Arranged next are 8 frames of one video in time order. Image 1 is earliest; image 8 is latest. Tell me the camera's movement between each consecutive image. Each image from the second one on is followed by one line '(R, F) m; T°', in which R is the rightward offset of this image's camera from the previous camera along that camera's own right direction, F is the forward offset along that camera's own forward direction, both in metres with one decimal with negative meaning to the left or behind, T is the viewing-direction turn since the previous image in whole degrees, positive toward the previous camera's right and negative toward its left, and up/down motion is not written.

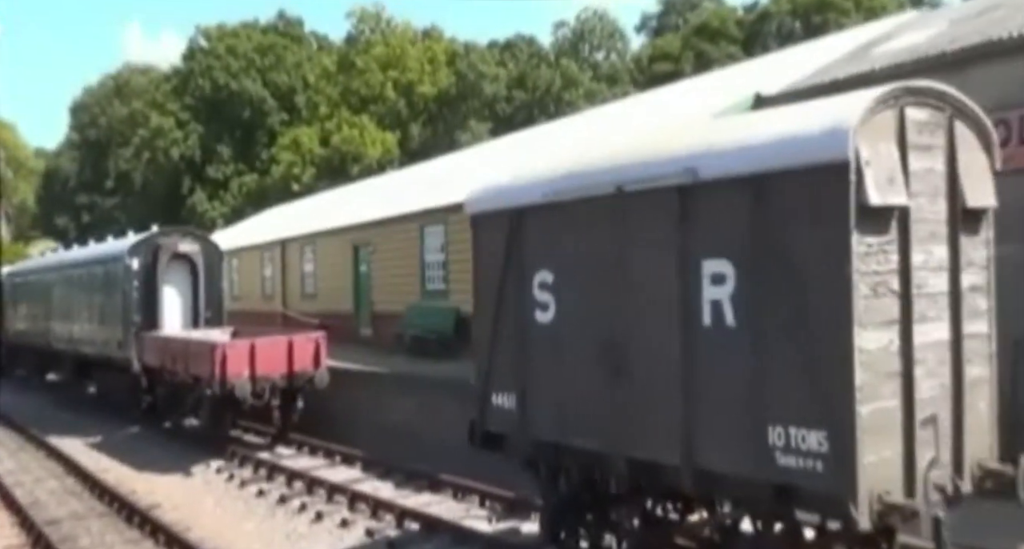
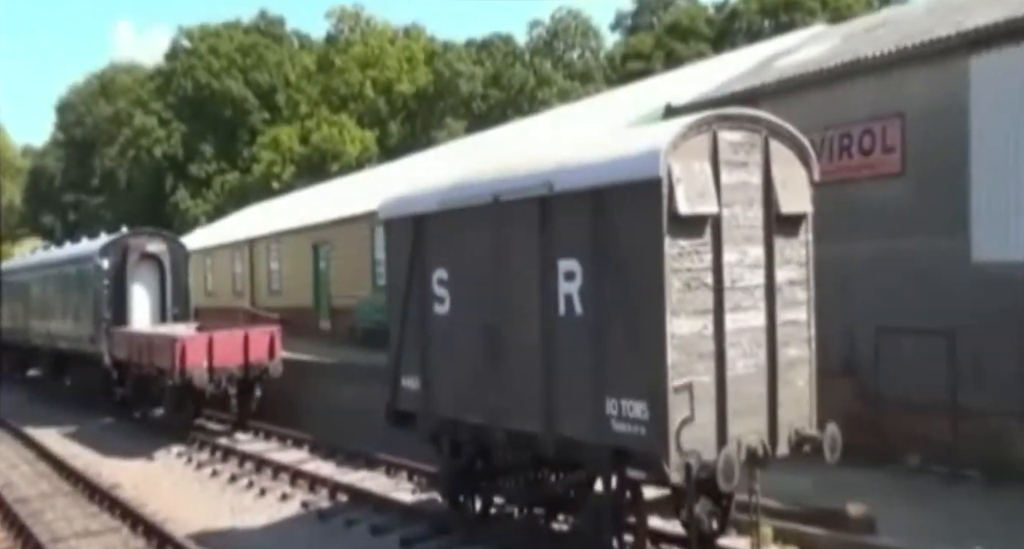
(+1.0, -1.2) m; 0°
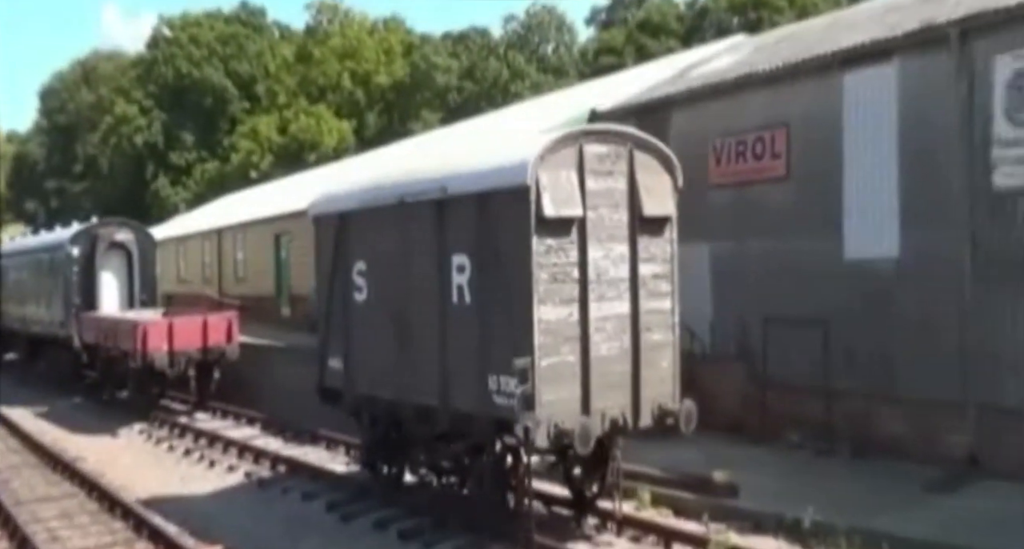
(+0.9, -1.2) m; +1°
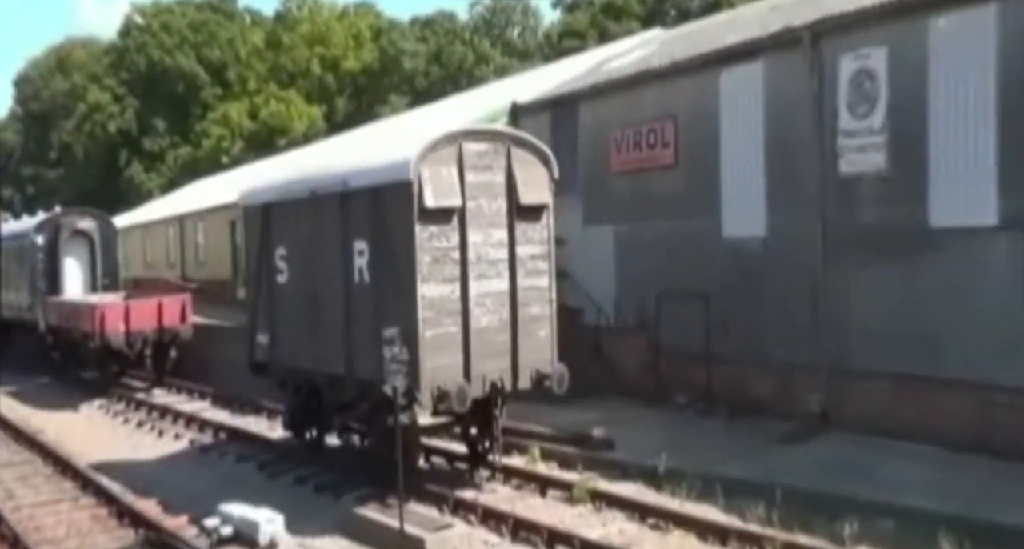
(+1.1, -1.3) m; +1°
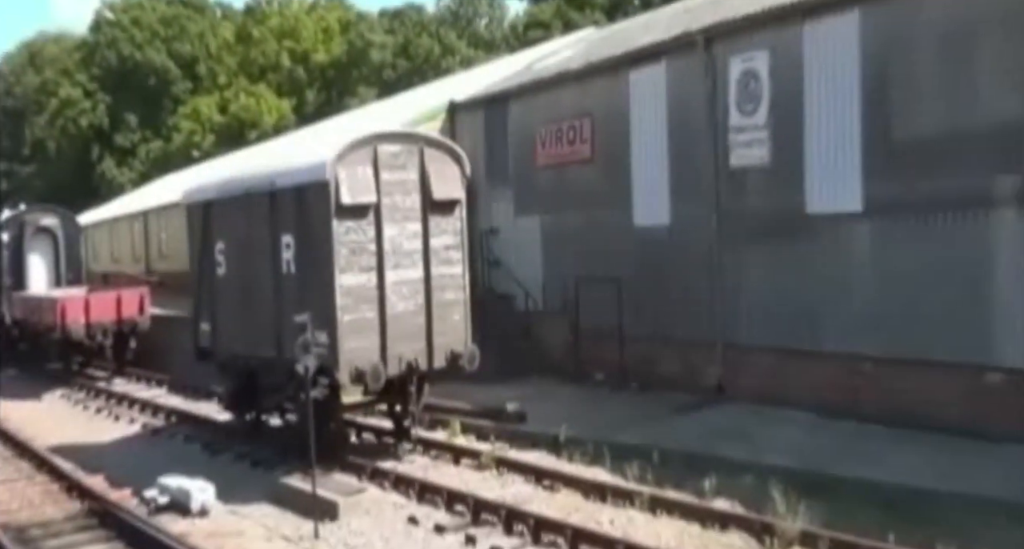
(+0.9, -1.0) m; +1°
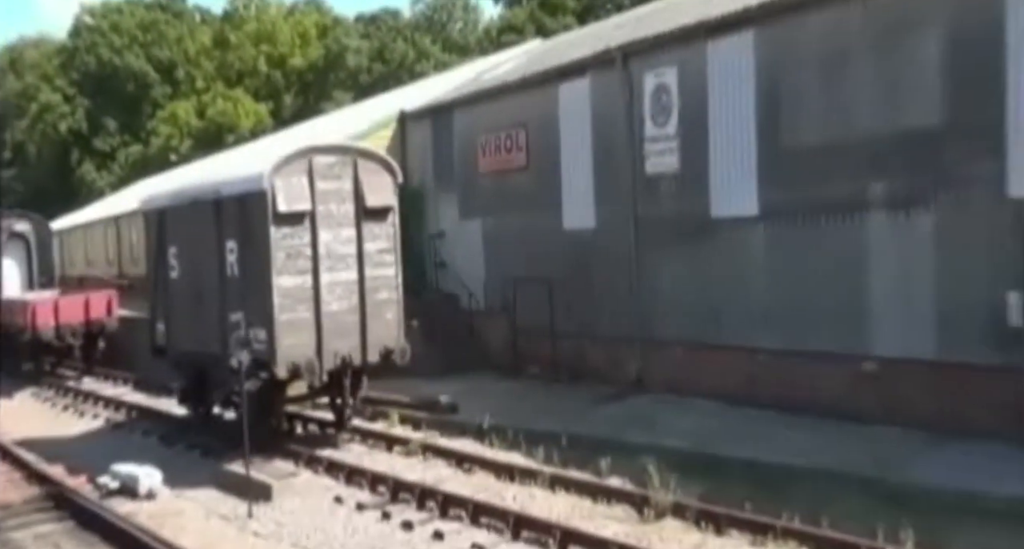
(+0.8, -1.0) m; +1°
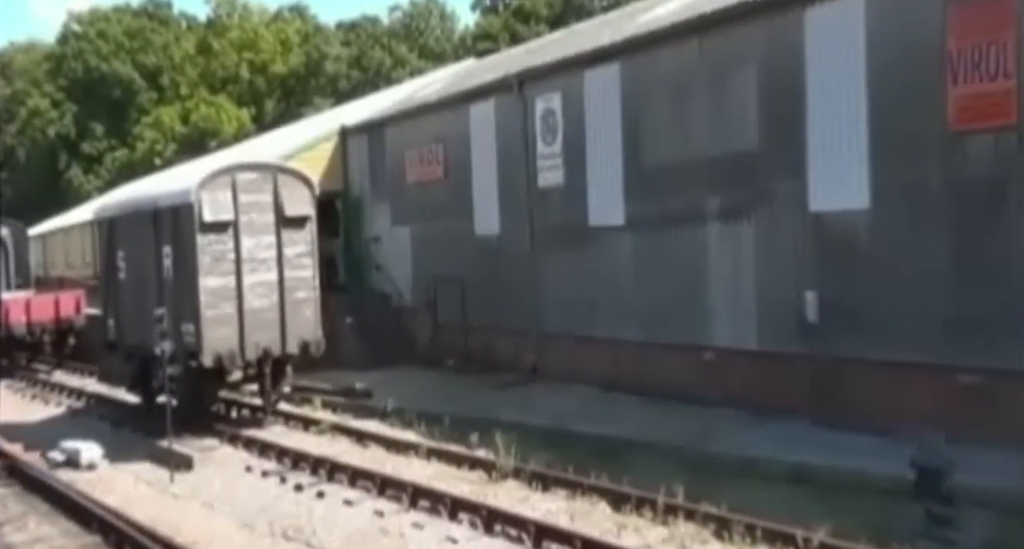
(+1.5, -1.8) m; 0°
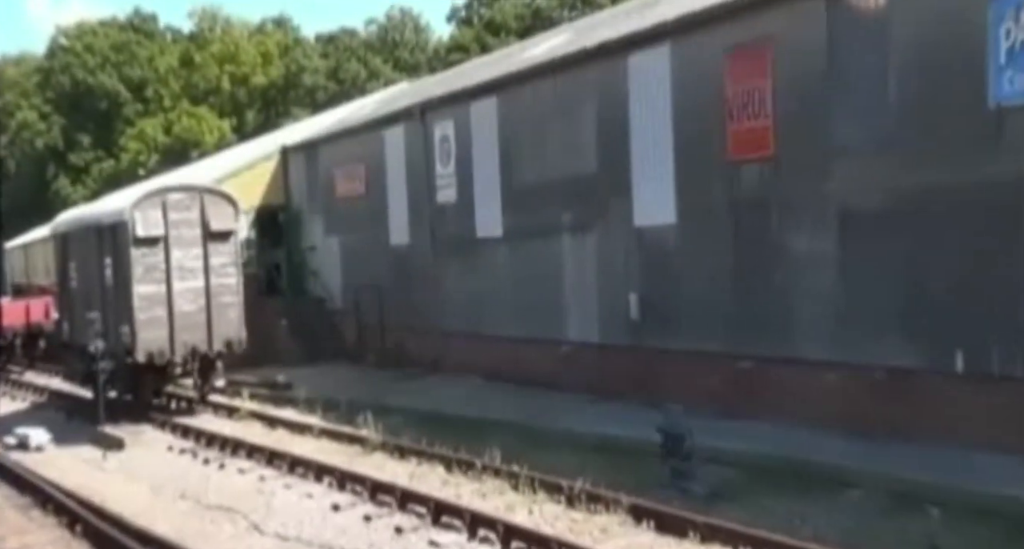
(+1.9, -2.2) m; 0°
